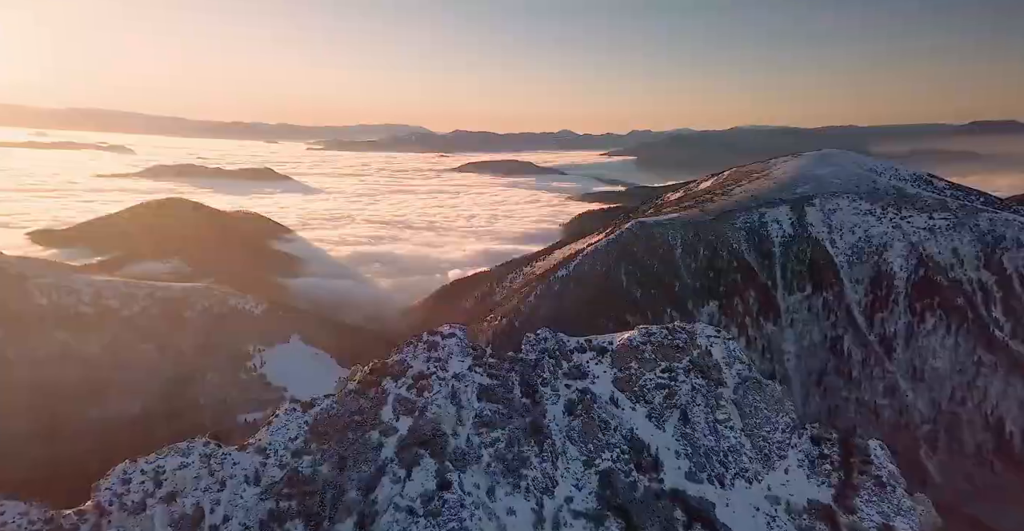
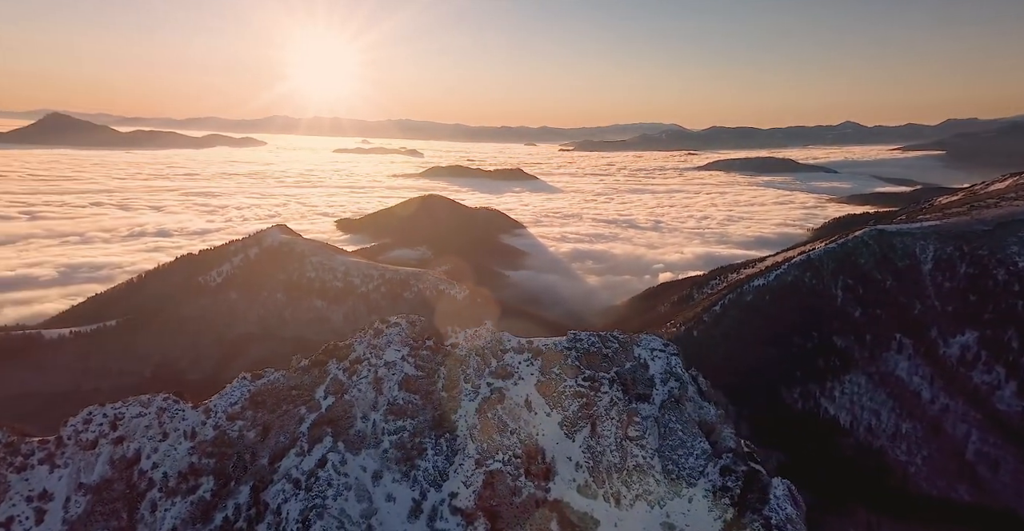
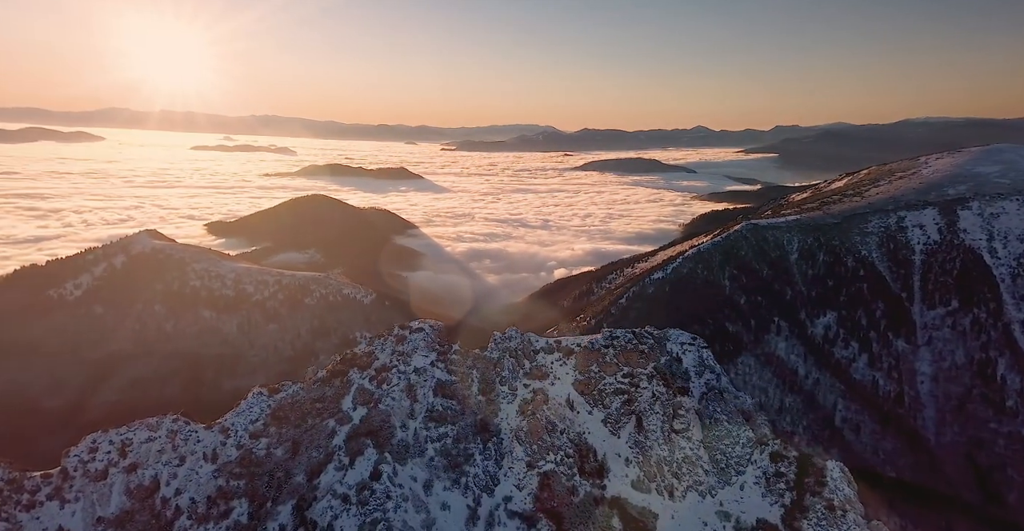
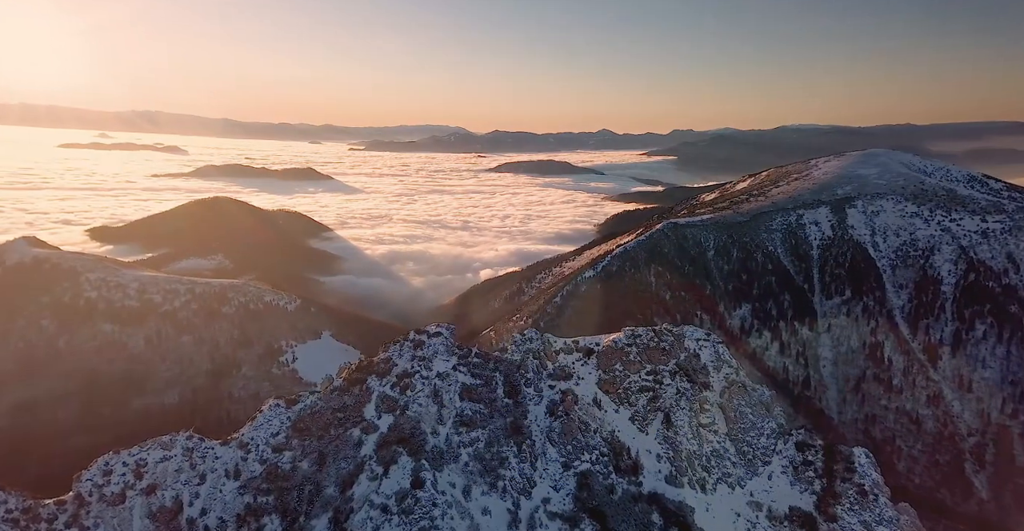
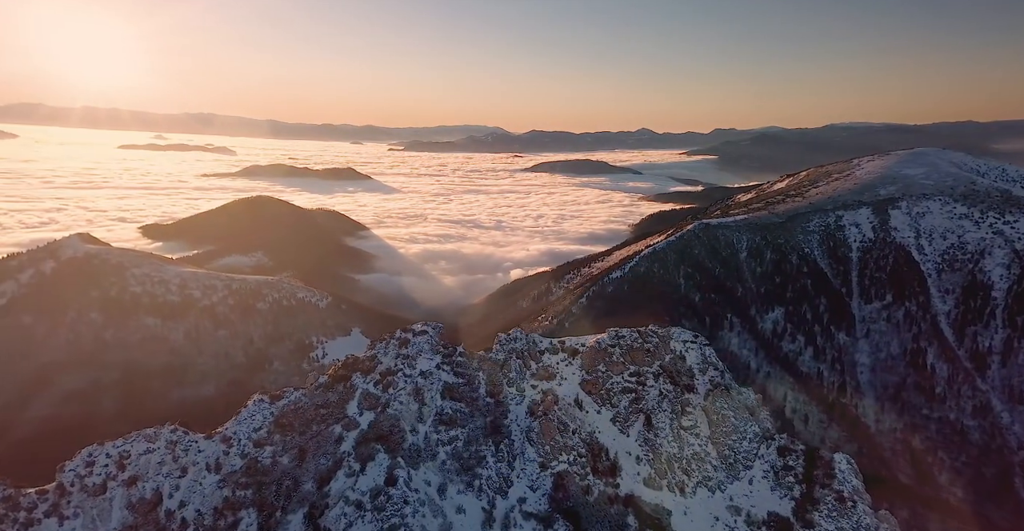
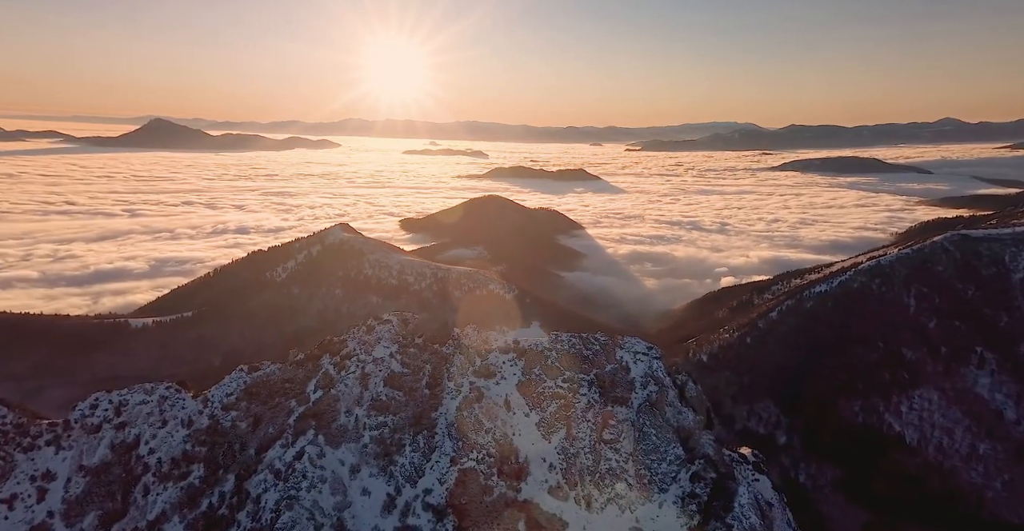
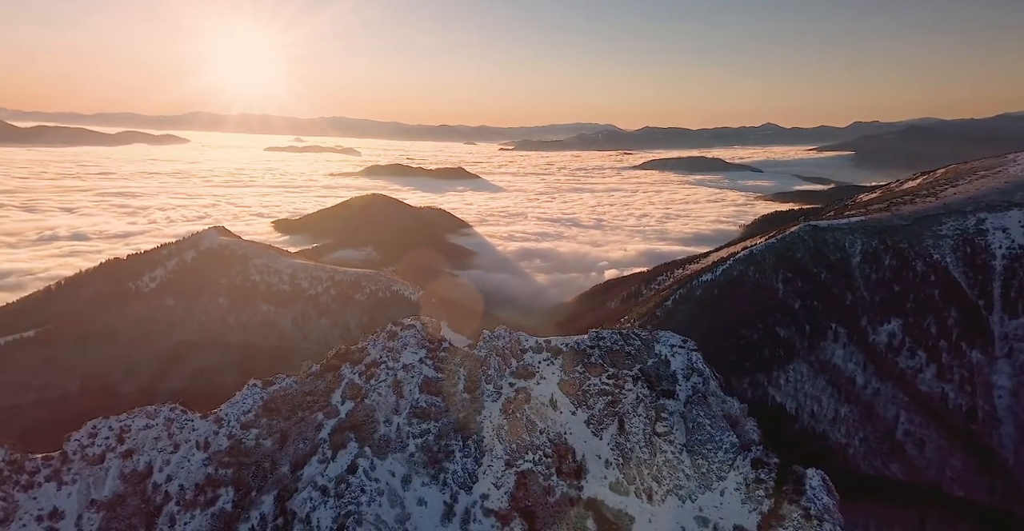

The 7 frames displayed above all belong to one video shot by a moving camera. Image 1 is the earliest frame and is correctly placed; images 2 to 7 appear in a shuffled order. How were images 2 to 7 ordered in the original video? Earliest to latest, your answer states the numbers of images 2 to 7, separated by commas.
4, 5, 3, 7, 2, 6
